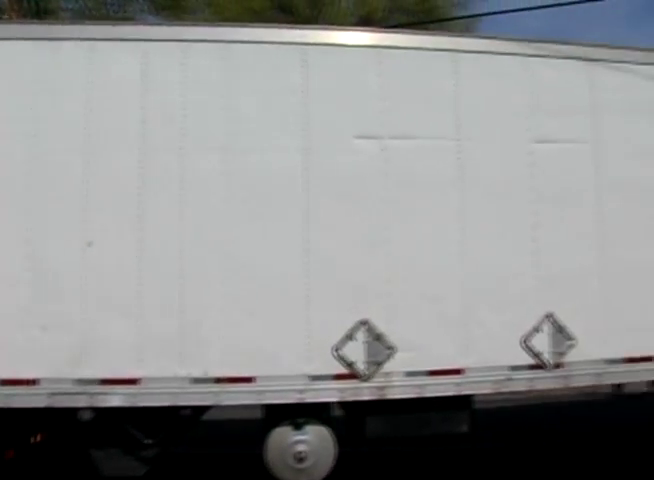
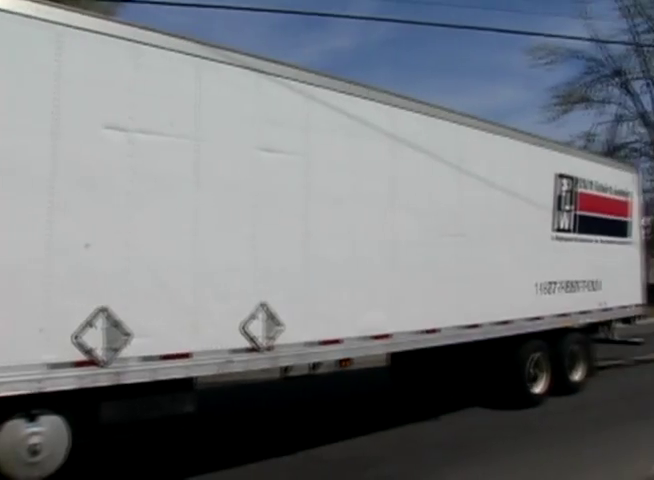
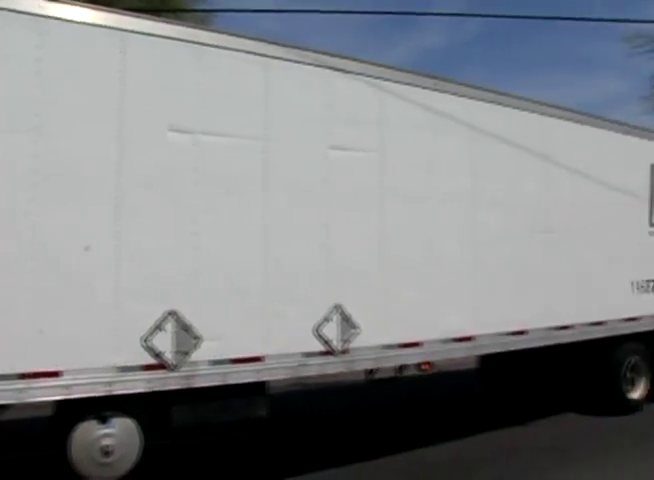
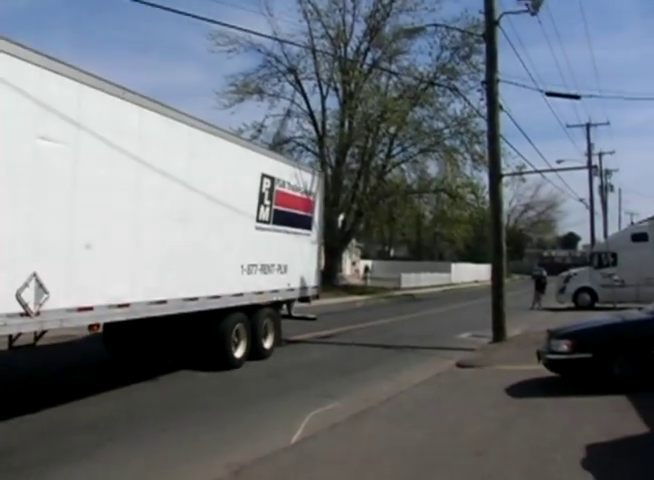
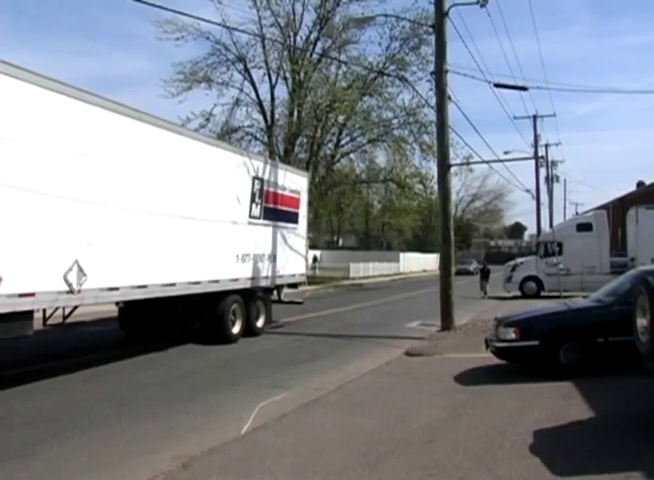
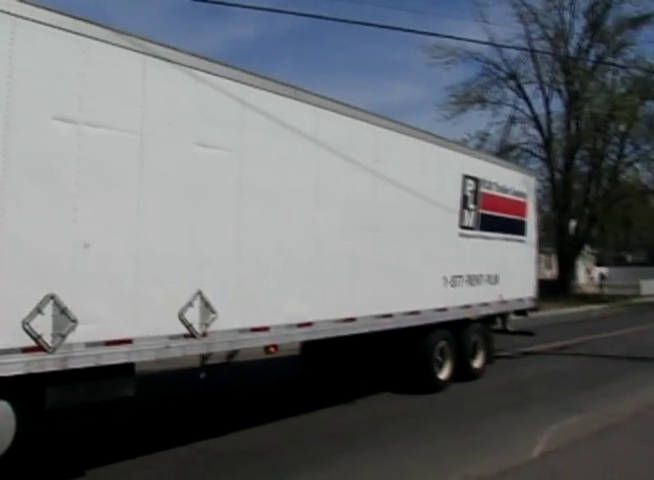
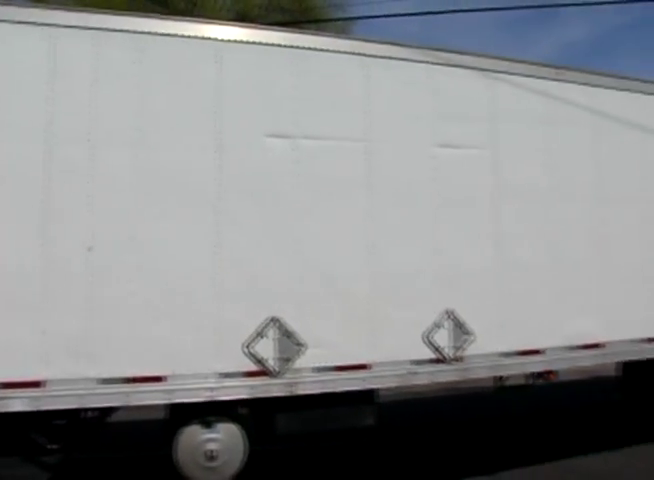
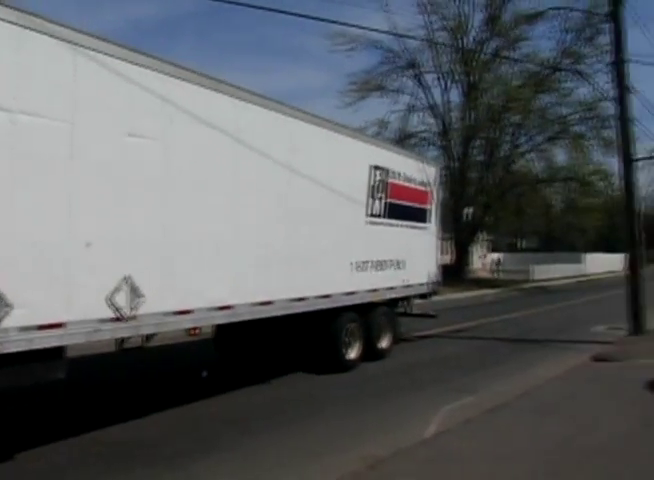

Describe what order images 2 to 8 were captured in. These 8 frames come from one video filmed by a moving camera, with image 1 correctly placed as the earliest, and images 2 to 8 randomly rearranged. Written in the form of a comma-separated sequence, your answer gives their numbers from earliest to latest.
7, 3, 2, 6, 8, 4, 5
